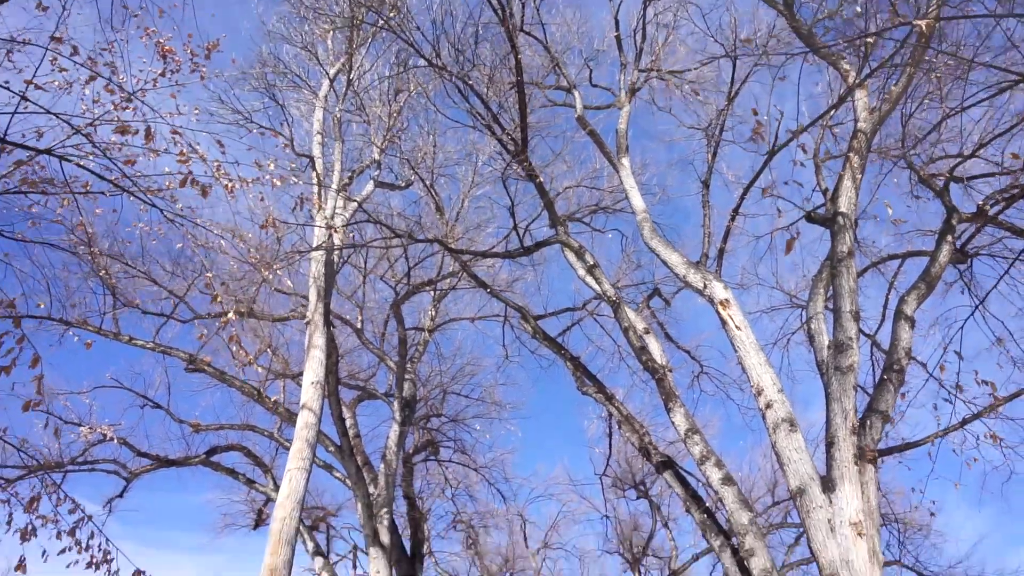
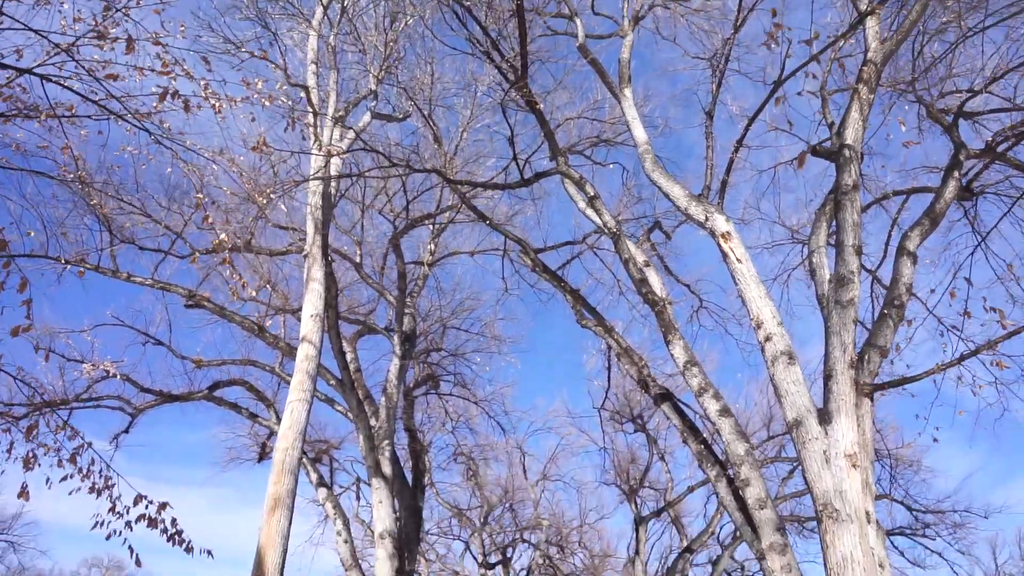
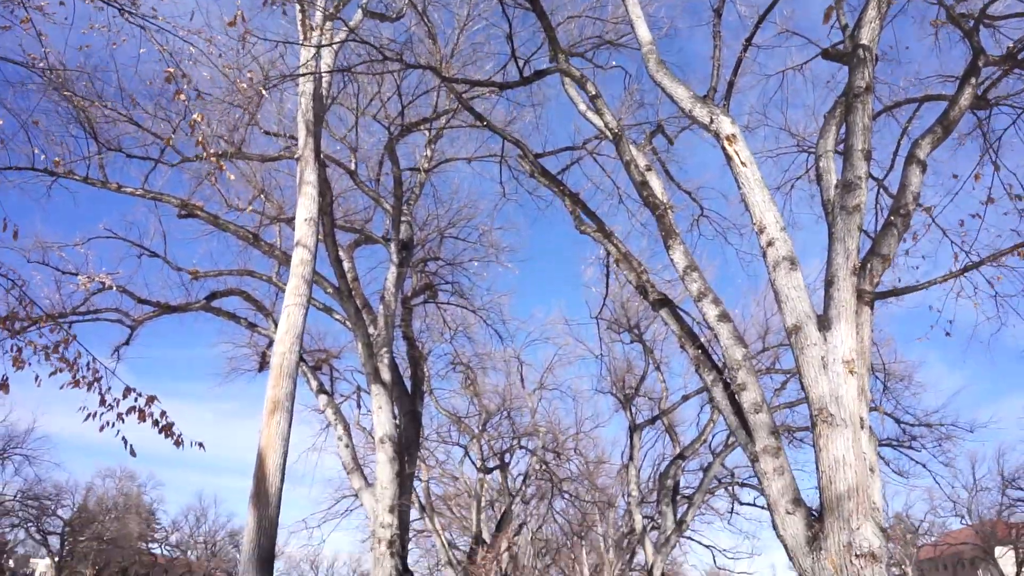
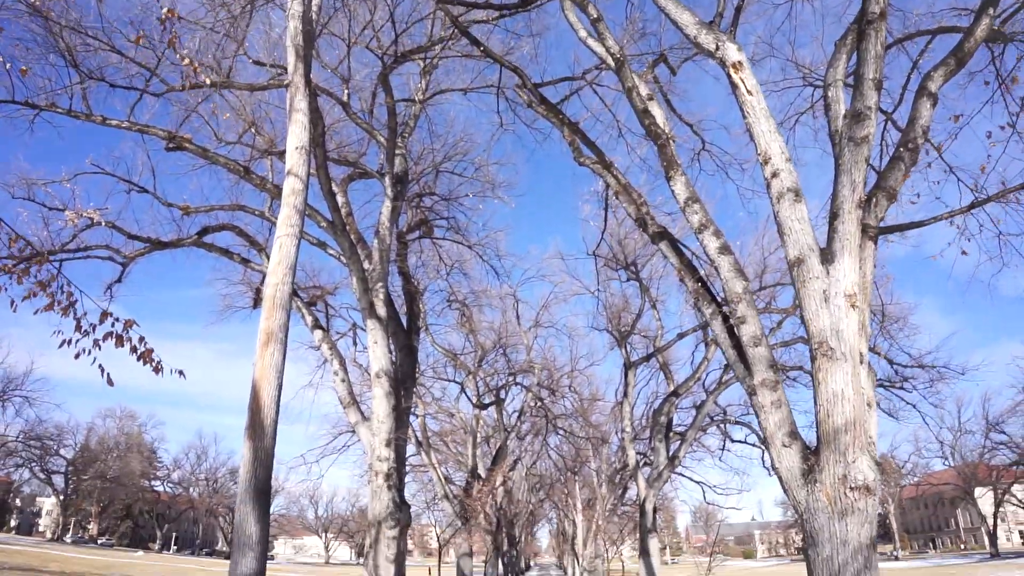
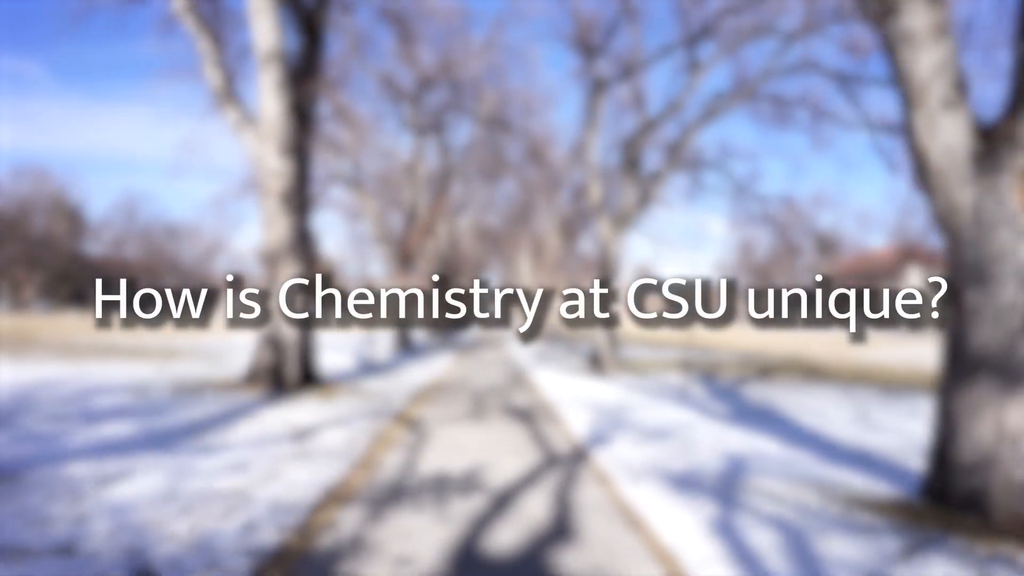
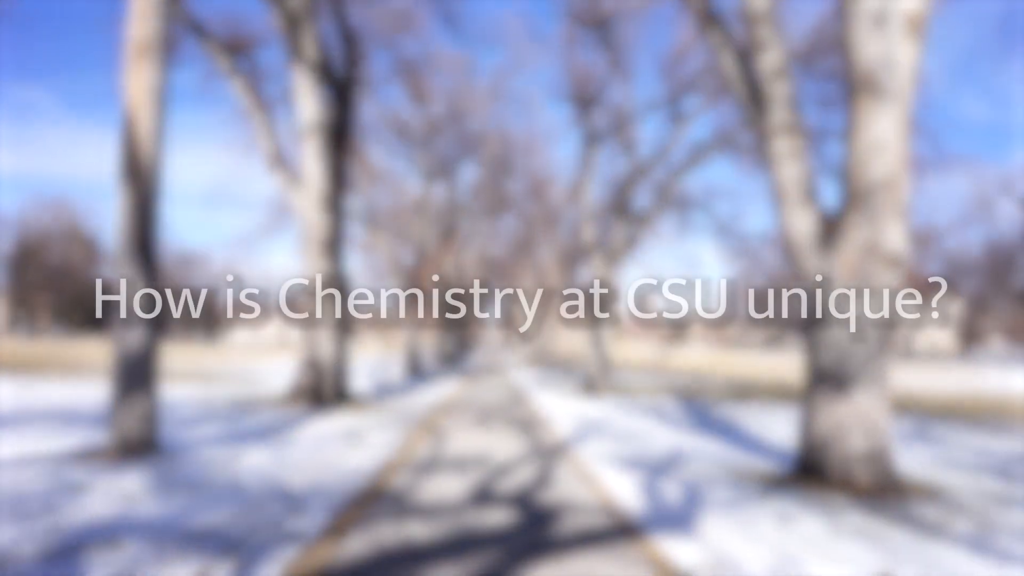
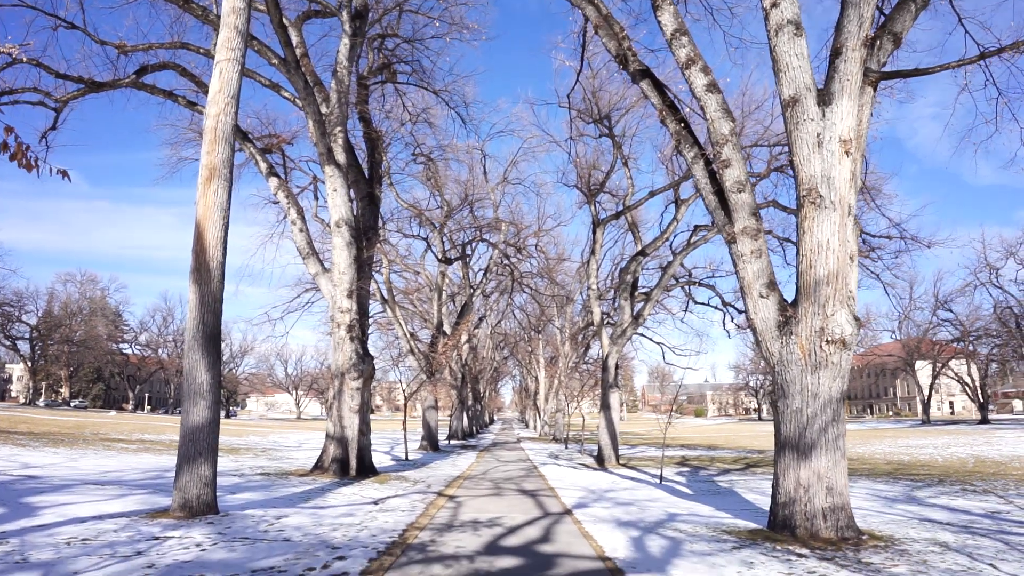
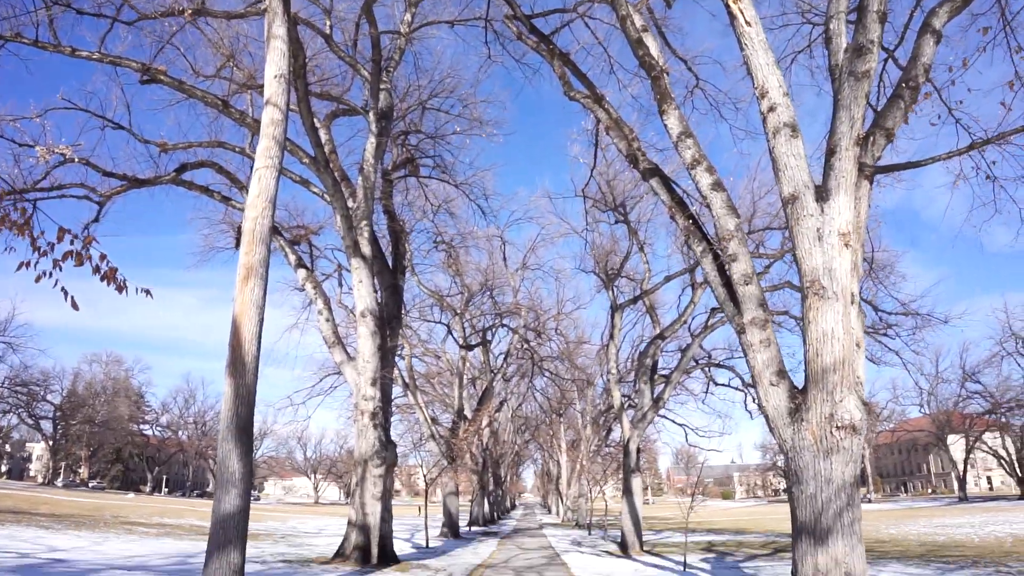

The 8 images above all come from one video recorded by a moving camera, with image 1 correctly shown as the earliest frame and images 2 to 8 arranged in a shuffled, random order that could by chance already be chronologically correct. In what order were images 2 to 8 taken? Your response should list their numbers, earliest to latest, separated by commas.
2, 3, 4, 8, 7, 6, 5
